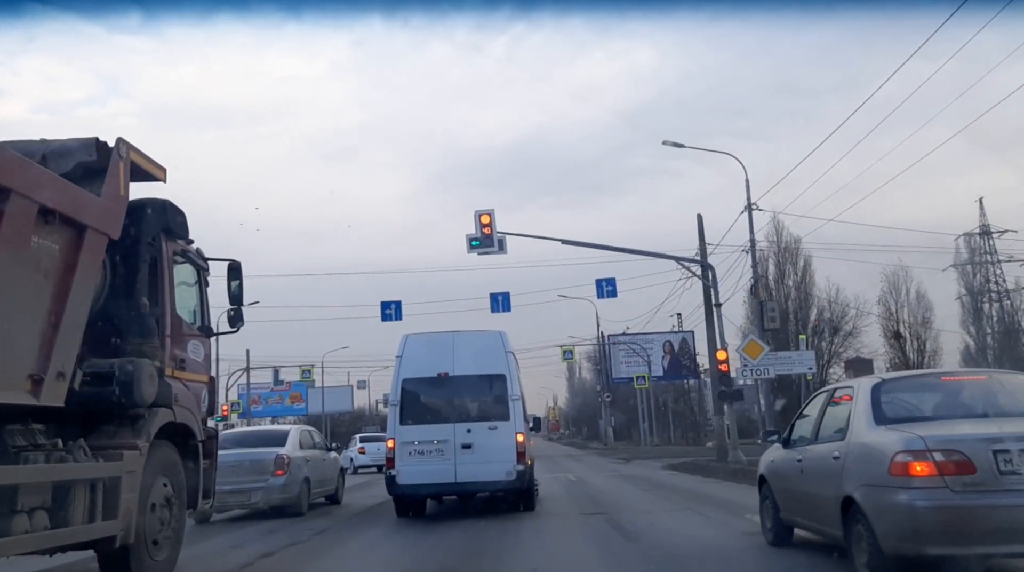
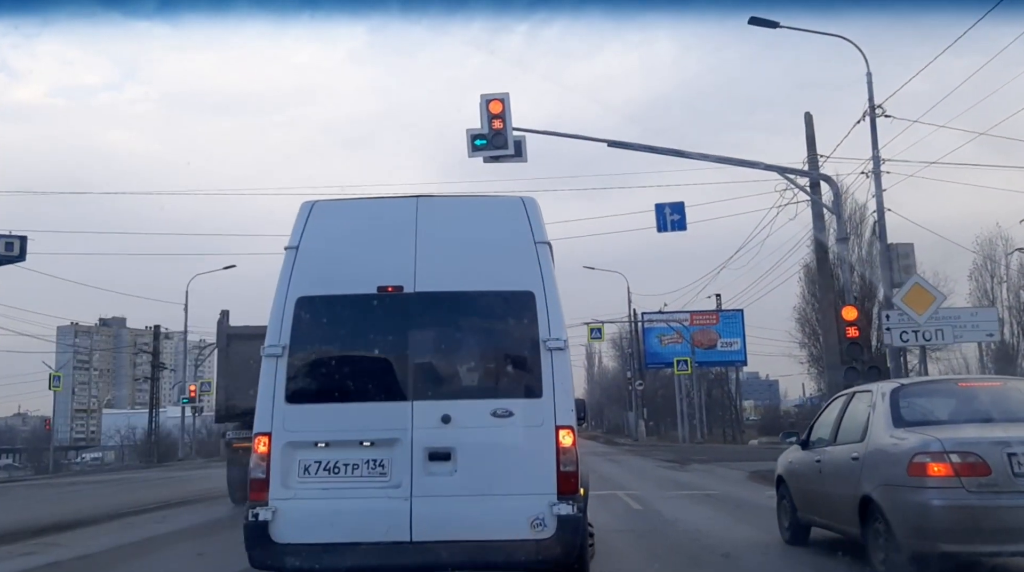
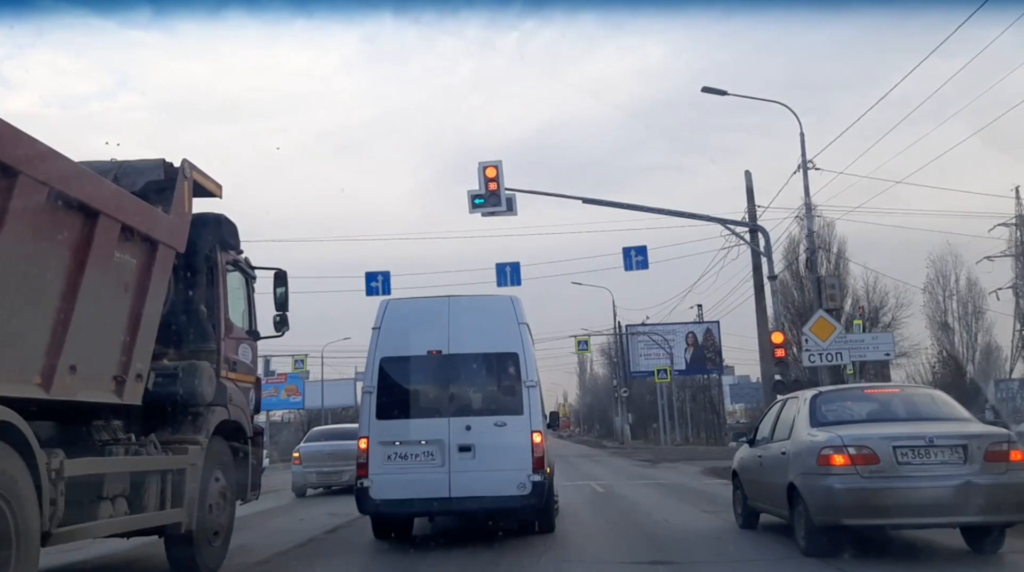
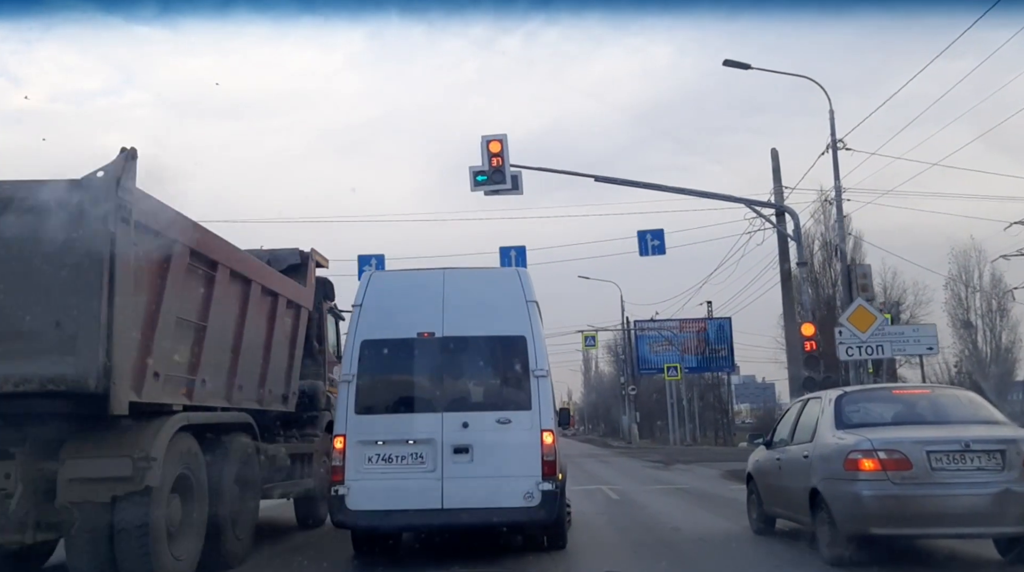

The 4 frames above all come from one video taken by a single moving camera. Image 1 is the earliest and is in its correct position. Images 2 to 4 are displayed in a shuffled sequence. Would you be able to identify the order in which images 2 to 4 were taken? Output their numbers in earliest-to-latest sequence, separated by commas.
3, 4, 2
